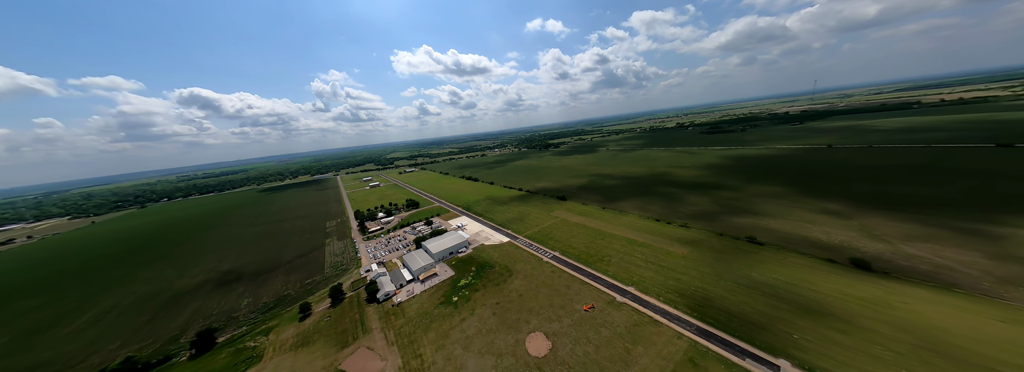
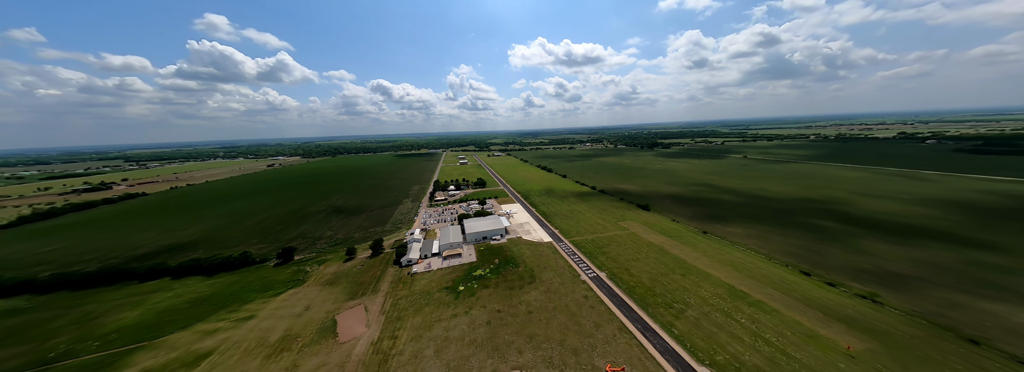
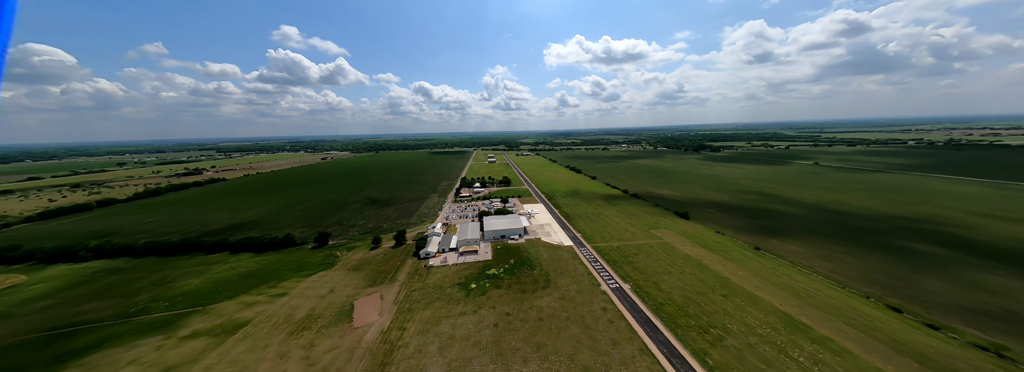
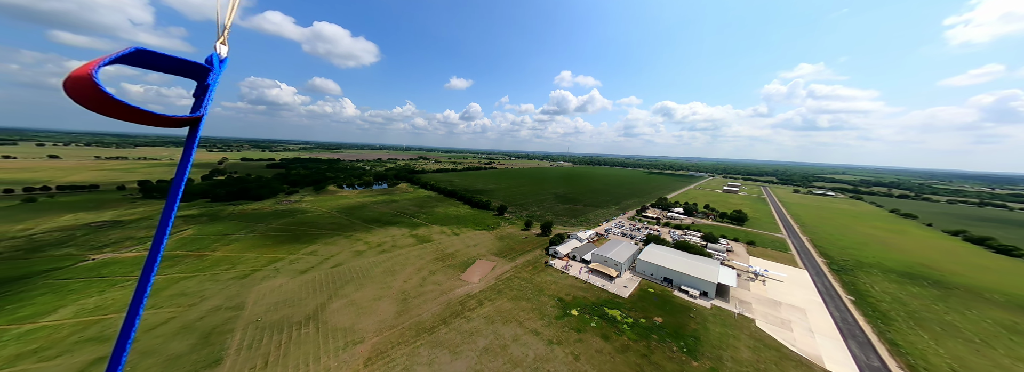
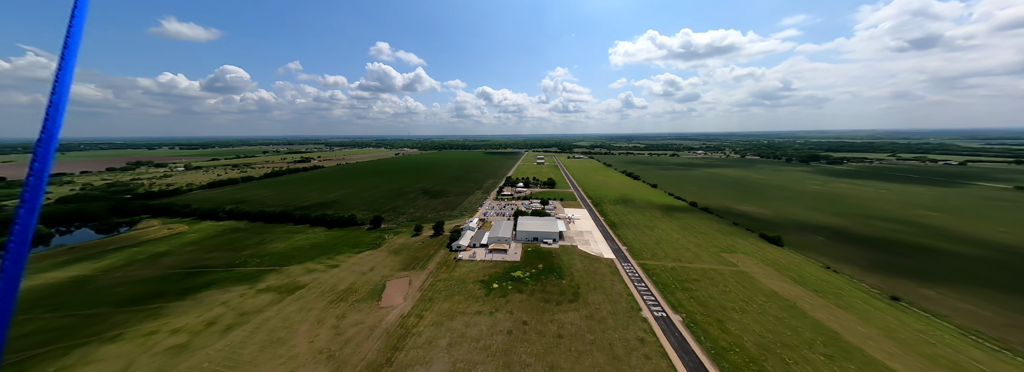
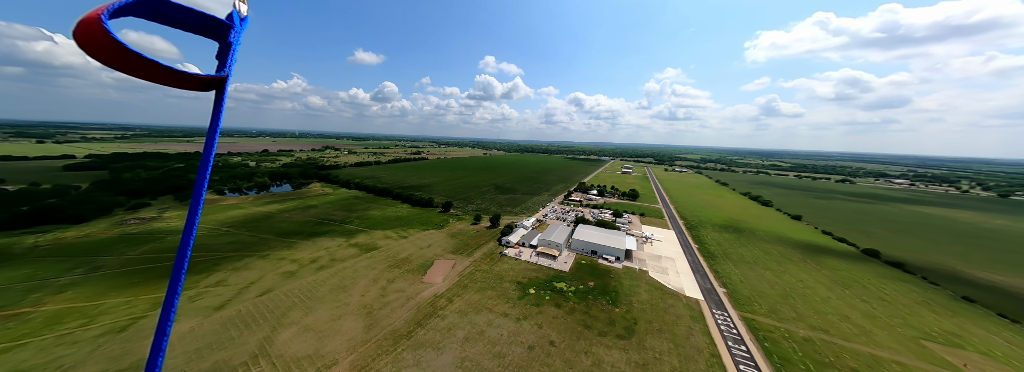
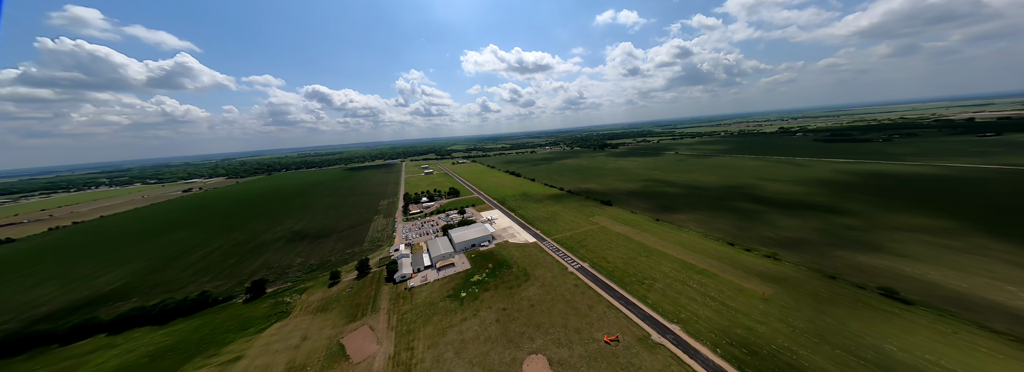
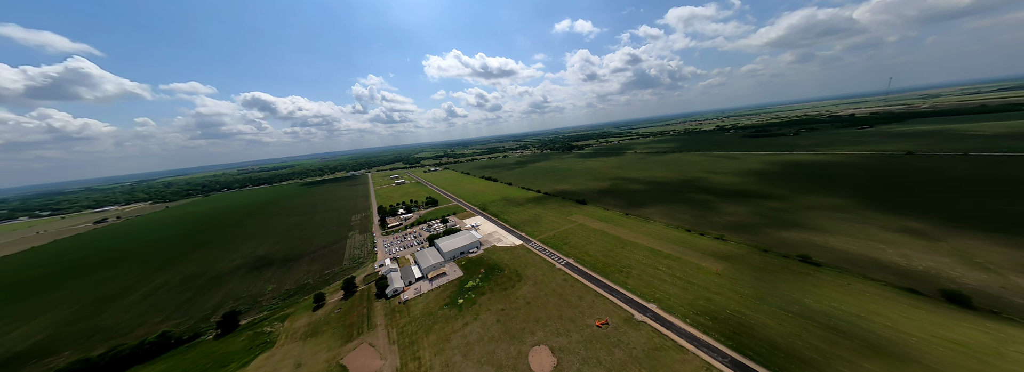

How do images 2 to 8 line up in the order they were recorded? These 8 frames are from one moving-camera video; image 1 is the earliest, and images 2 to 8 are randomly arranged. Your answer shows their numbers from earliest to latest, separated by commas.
8, 7, 2, 3, 5, 6, 4
